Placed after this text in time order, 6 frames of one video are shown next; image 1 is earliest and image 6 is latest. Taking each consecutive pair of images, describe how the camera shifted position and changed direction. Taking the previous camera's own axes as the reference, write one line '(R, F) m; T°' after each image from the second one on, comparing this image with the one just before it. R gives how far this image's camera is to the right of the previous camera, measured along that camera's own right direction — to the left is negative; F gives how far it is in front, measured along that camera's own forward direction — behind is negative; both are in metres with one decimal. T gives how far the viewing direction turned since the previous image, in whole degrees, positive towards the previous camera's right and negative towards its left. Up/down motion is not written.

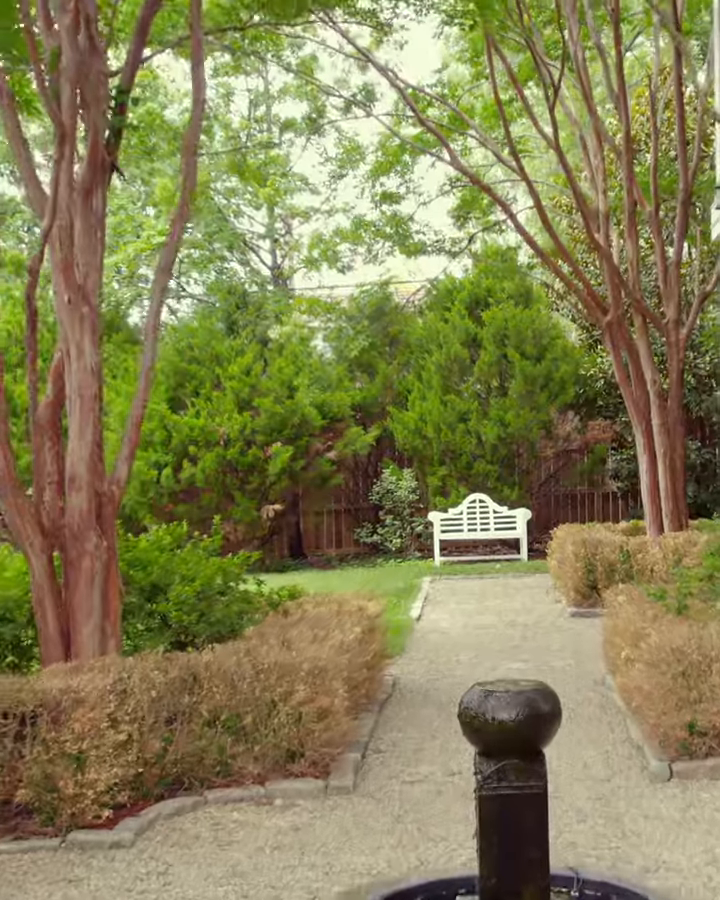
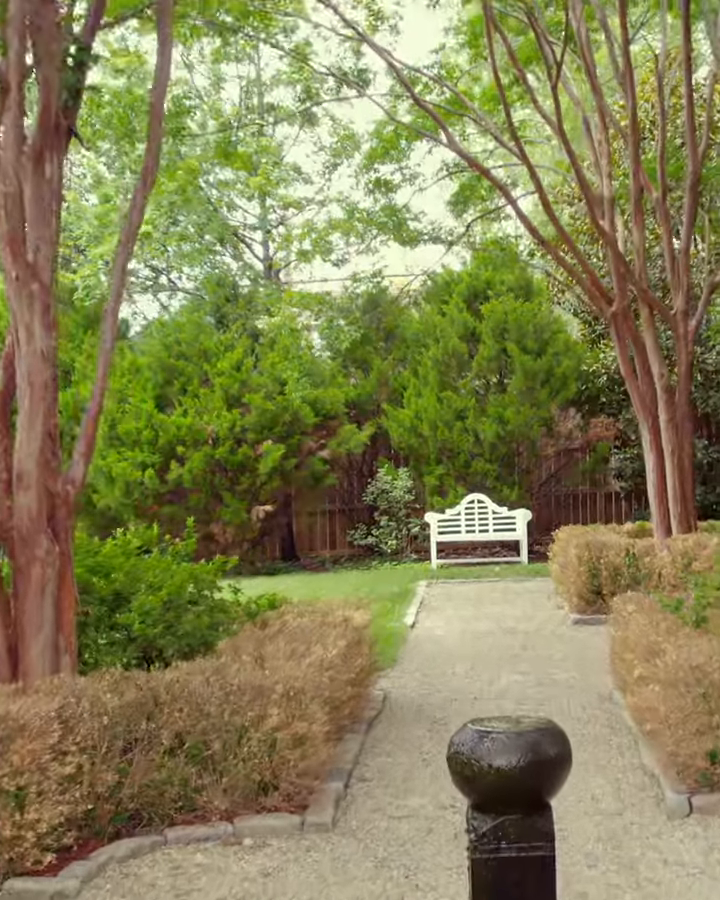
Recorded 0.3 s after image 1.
(+0.1, +0.6) m; 0°
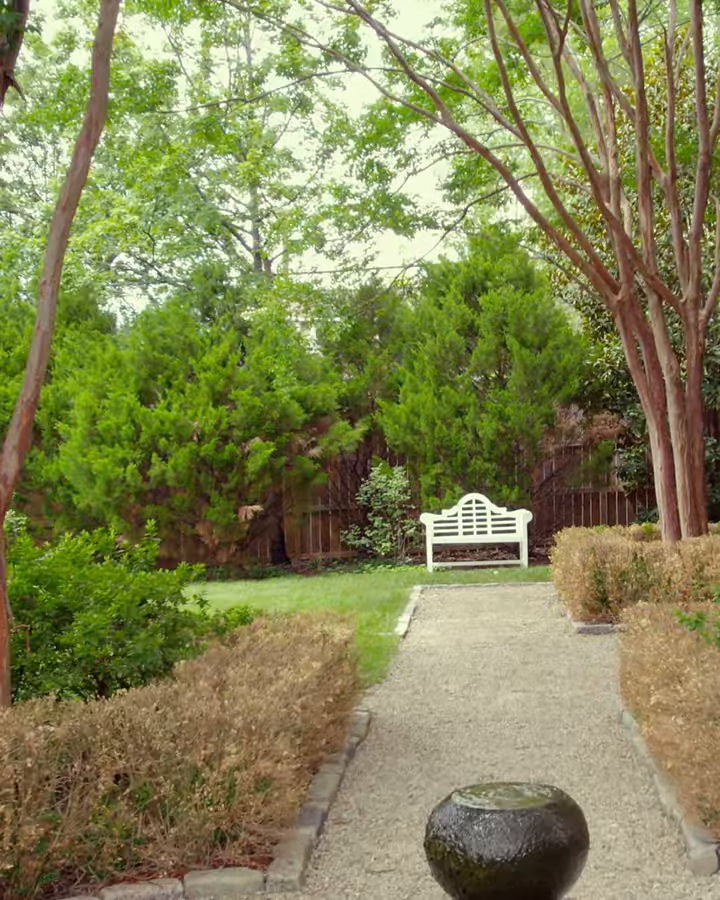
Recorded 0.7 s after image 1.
(+0.1, +0.7) m; 0°
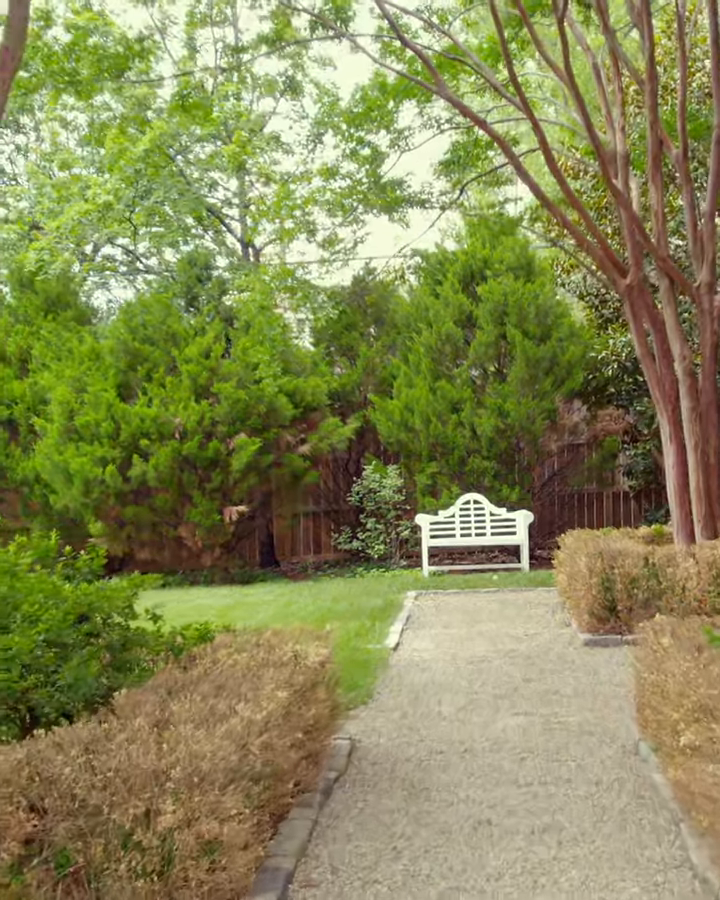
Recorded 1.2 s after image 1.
(+0.1, +0.8) m; 0°
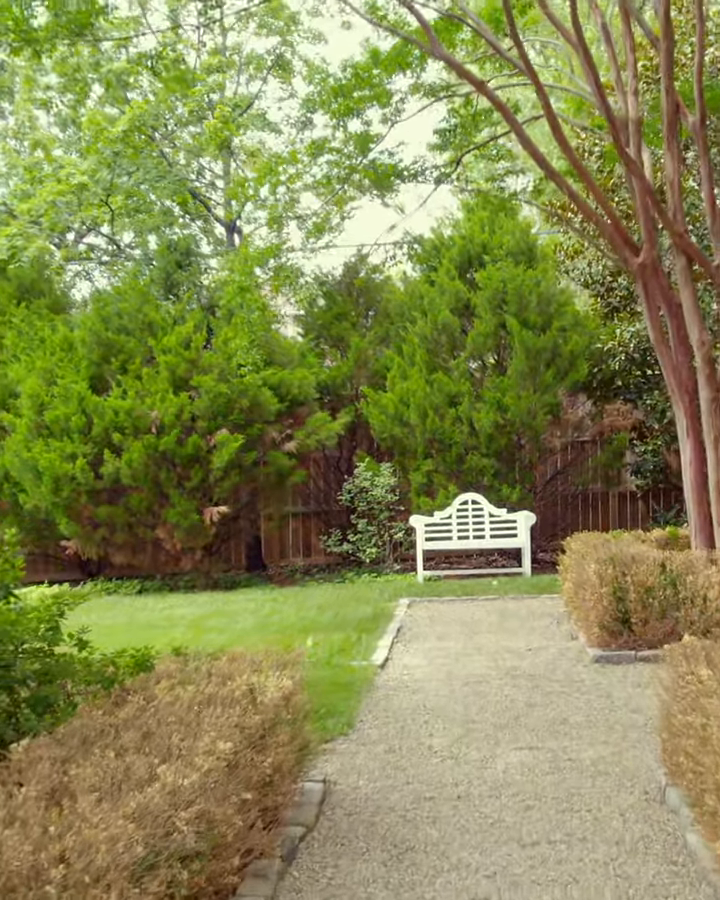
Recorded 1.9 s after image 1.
(+0.1, +0.9) m; 0°
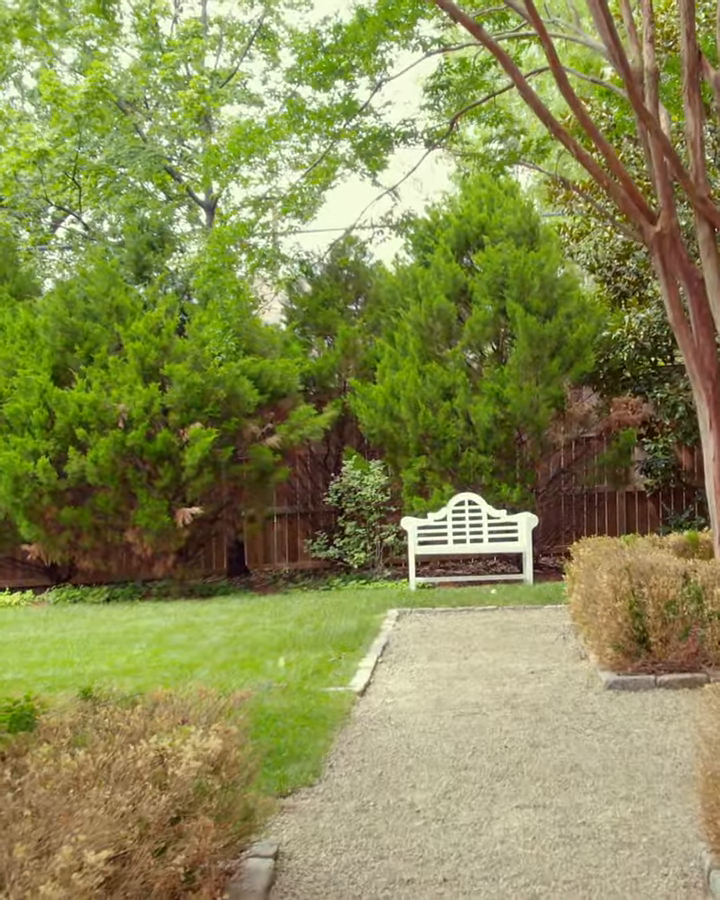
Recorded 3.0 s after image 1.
(+0.1, +1.1) m; 0°
